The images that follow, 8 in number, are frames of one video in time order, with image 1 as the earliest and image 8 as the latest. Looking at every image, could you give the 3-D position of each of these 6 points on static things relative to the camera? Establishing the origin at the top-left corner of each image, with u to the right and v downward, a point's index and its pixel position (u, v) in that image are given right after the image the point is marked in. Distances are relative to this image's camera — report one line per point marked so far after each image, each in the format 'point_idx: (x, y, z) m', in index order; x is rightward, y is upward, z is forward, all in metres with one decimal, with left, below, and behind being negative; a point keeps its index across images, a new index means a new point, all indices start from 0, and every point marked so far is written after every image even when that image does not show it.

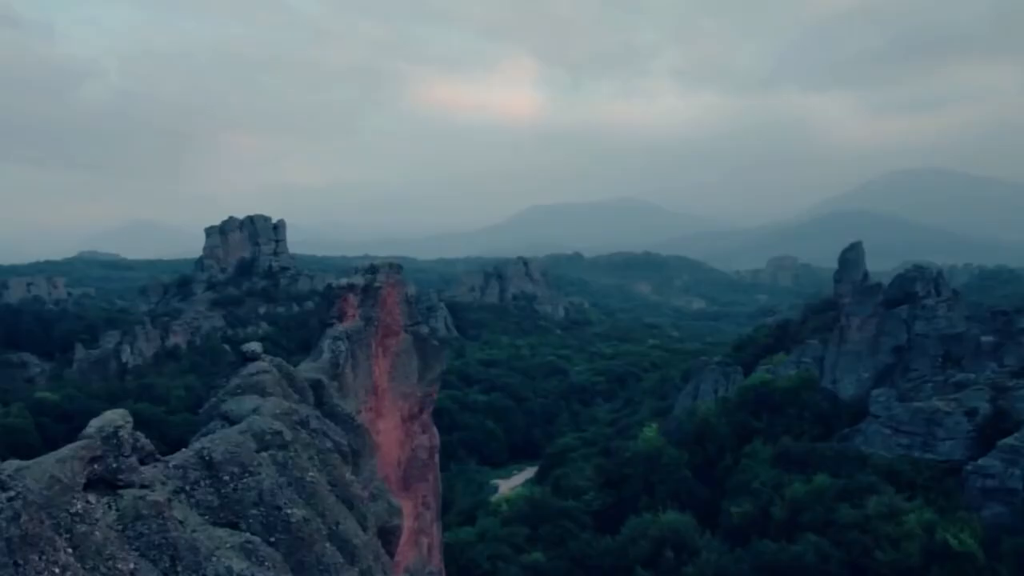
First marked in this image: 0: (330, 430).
0: (-0.7, -0.6, +5.1) m
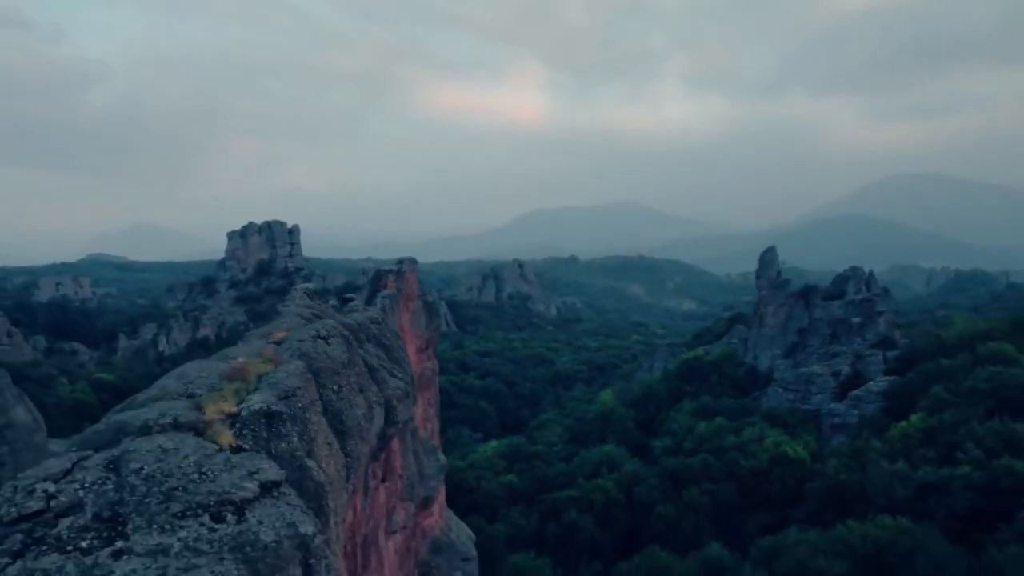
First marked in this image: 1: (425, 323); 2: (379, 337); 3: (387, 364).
0: (-1.2, -0.3, +13.0) m
1: (-1.2, -0.5, +19.9) m
2: (-1.1, -0.5, +11.6) m
3: (-0.9, -0.6, +10.3) m
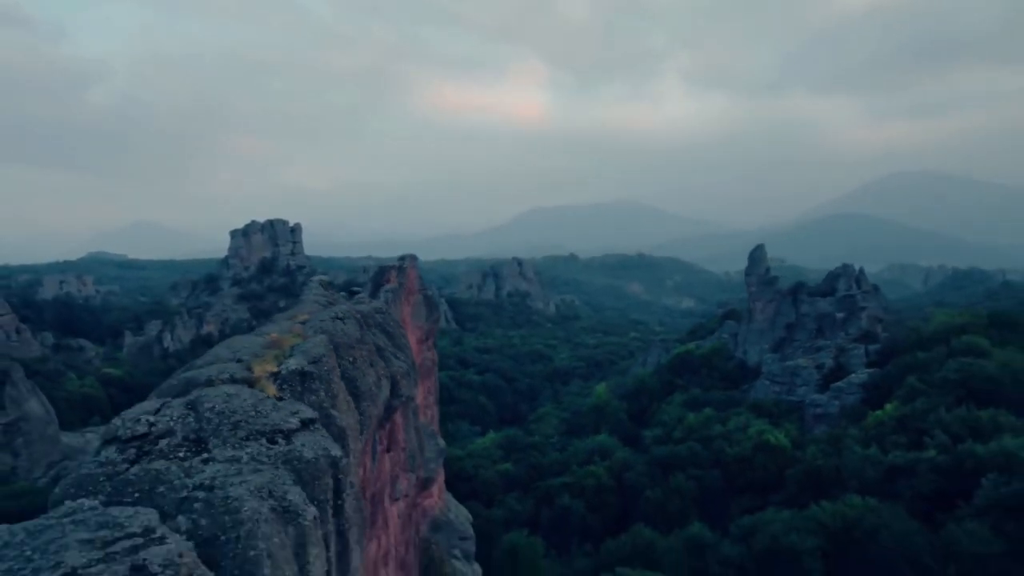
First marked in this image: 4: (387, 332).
0: (-1.2, -0.3, +14.3) m
1: (-1.3, -0.4, +21.2) m
2: (-1.1, -0.4, +12.9) m
3: (-1.0, -0.5, +11.6) m
4: (-1.1, -0.4, +13.3) m
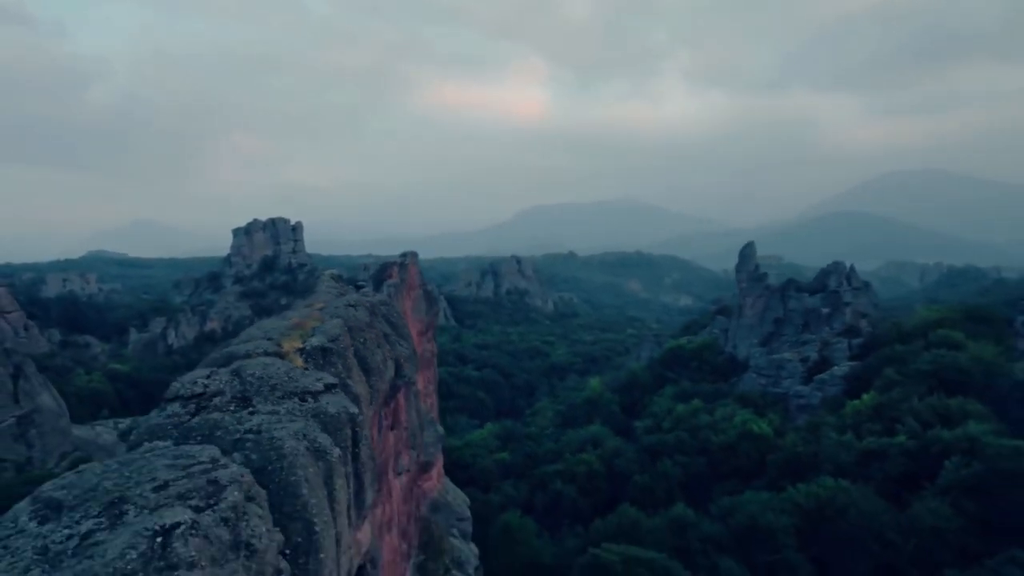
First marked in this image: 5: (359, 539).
0: (-1.3, -0.2, +15.6) m
1: (-1.4, -0.4, +22.5) m
2: (-1.2, -0.3, +14.2) m
3: (-1.1, -0.4, +12.9) m
4: (-1.2, -0.4, +14.6) m
5: (-0.8, -1.3, +7.5) m
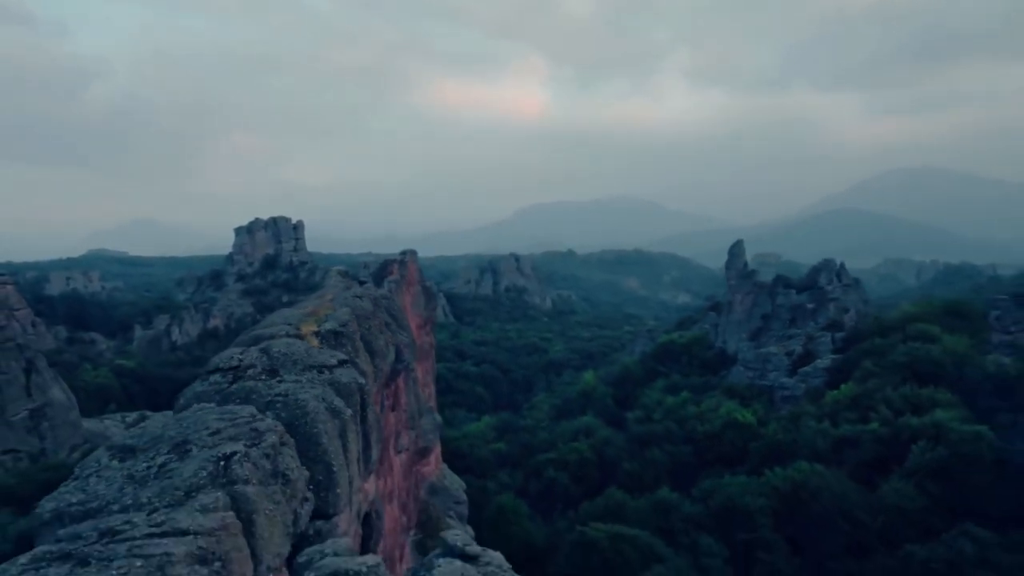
0: (-1.4, -0.2, +16.9) m
1: (-1.5, -0.3, +23.8) m
2: (-1.3, -0.3, +15.5) m
3: (-1.2, -0.4, +14.2) m
4: (-1.3, -0.3, +15.9) m
5: (-0.9, -1.2, +8.8) m
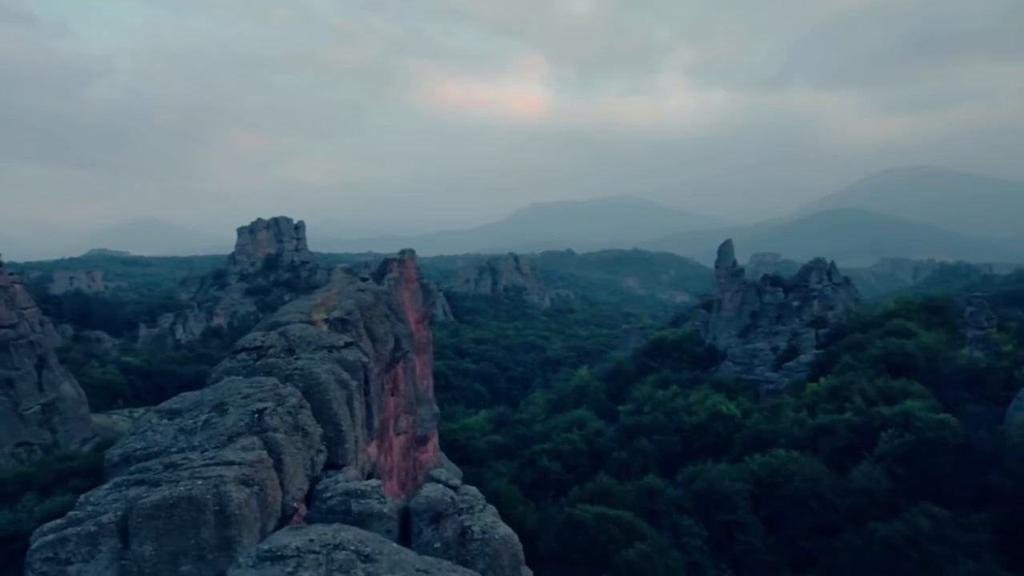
0: (-1.5, -0.1, +18.3) m
1: (-1.6, -0.2, +25.1) m
2: (-1.4, -0.2, +16.9) m
3: (-1.3, -0.3, +15.5) m
4: (-1.4, -0.3, +17.2) m
5: (-1.0, -1.2, +10.1) m
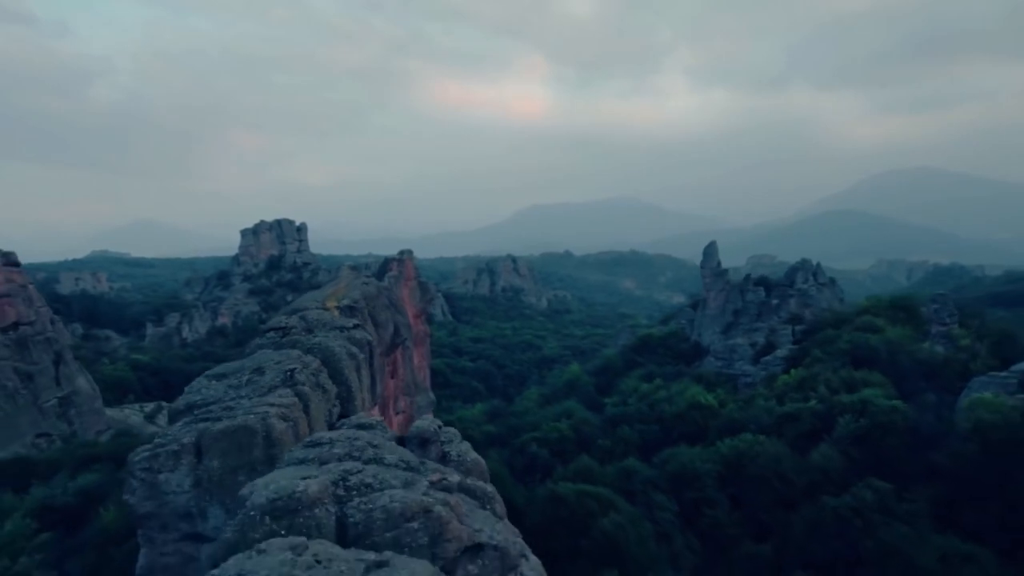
0: (-1.7, -0.1, +20.4) m
1: (-1.7, -0.2, +27.2) m
2: (-1.6, -0.2, +19.0) m
3: (-1.5, -0.3, +17.7) m
4: (-1.6, -0.2, +19.3) m
5: (-1.2, -1.1, +12.3) m
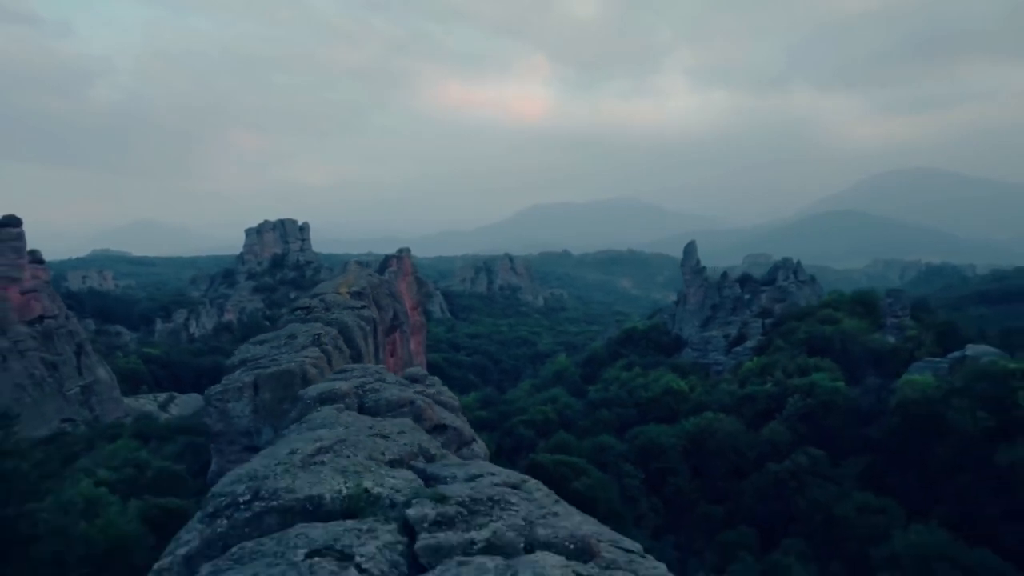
0: (-2.0, 0.0, +23.5) m
1: (-2.0, -0.1, +30.3) m
2: (-1.9, -0.1, +22.1) m
3: (-1.7, -0.2, +20.7) m
4: (-1.8, -0.1, +22.4) m
5: (-1.4, -1.0, +15.3) m
